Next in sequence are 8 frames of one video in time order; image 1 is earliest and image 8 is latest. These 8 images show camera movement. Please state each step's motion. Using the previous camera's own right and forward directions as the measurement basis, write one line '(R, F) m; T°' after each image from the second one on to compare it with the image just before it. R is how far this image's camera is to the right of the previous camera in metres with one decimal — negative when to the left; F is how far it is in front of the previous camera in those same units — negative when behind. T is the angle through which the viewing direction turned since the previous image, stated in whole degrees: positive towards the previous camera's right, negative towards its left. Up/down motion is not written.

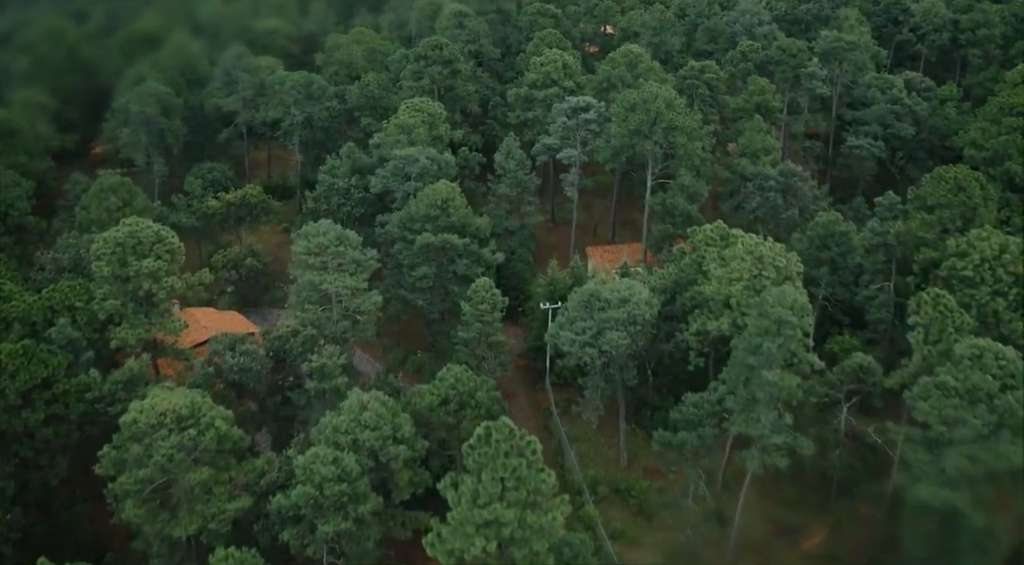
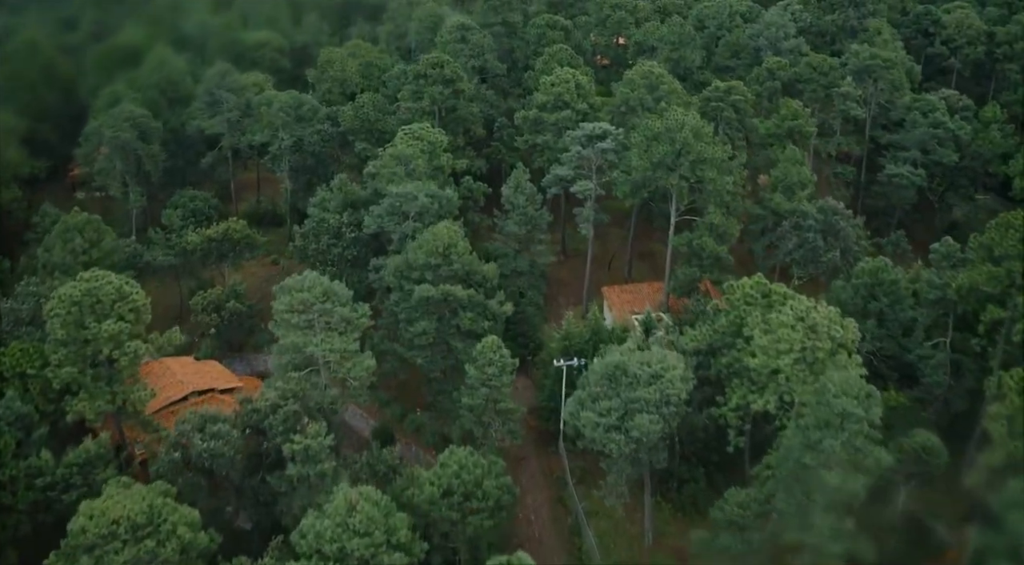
(-0.3, +4.0) m; 0°
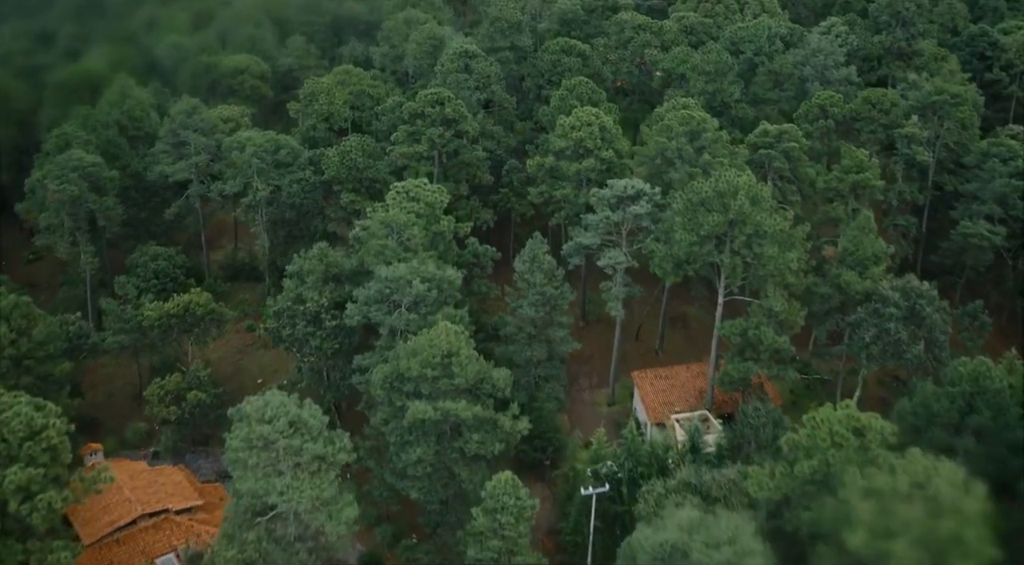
(-0.4, +6.5) m; 0°
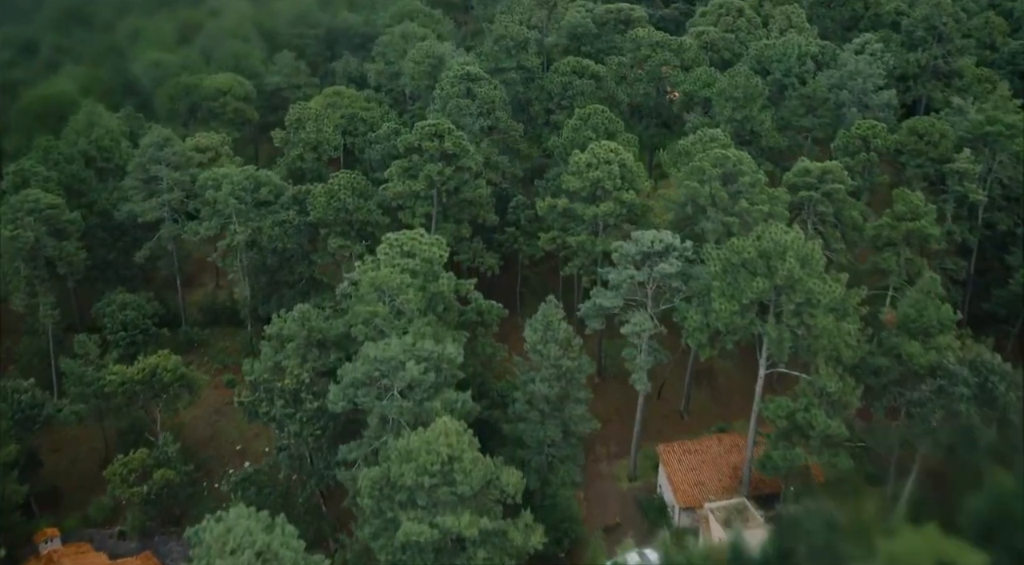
(-0.3, +4.2) m; 0°
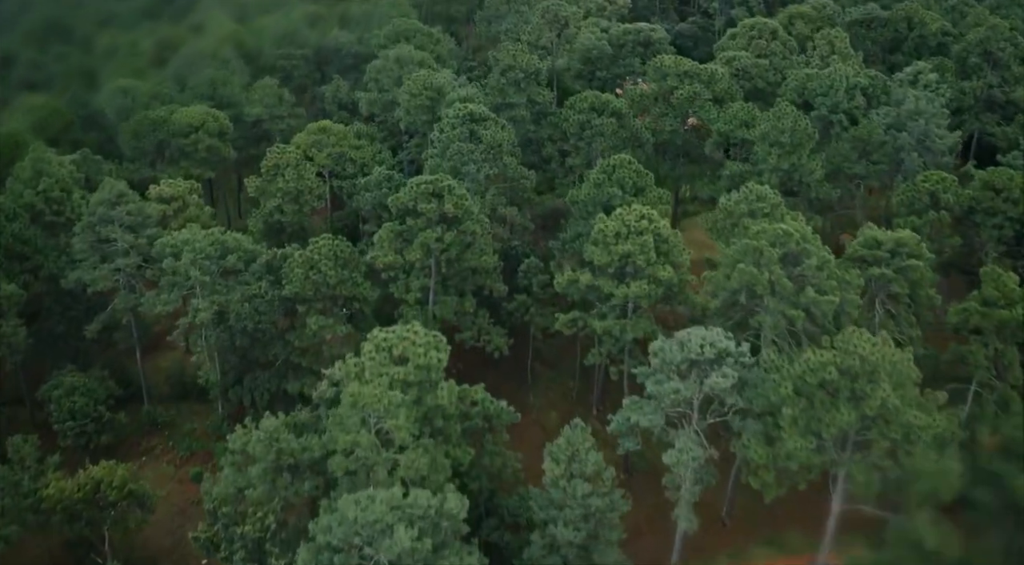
(-0.4, +5.4) m; 0°
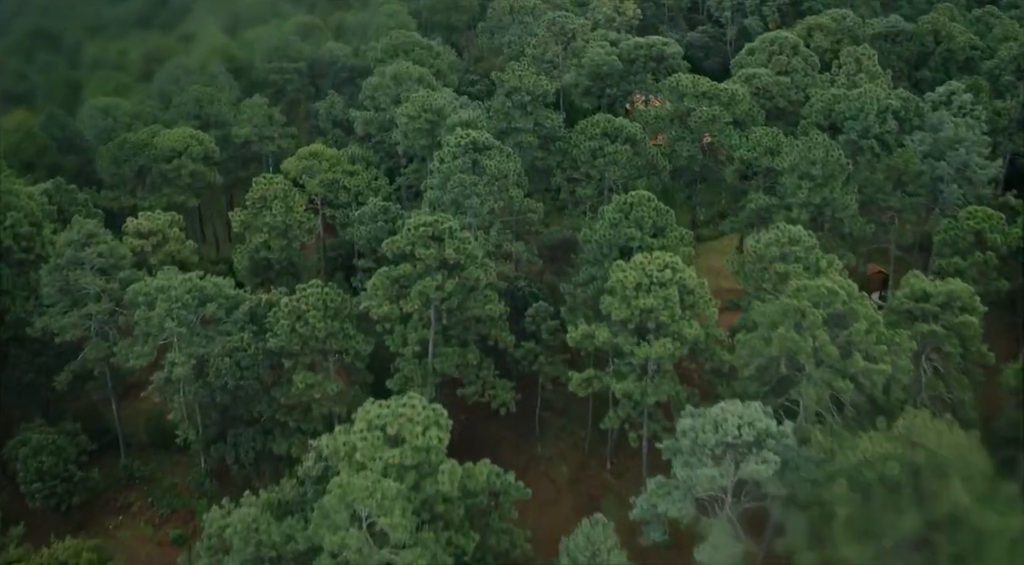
(-0.2, +2.8) m; 0°
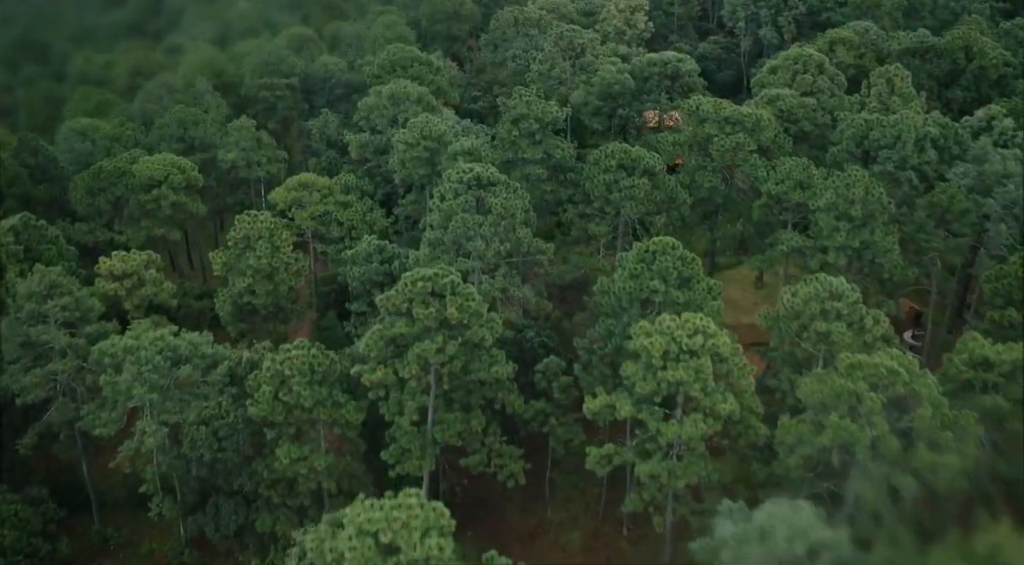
(-0.2, +2.9) m; 0°
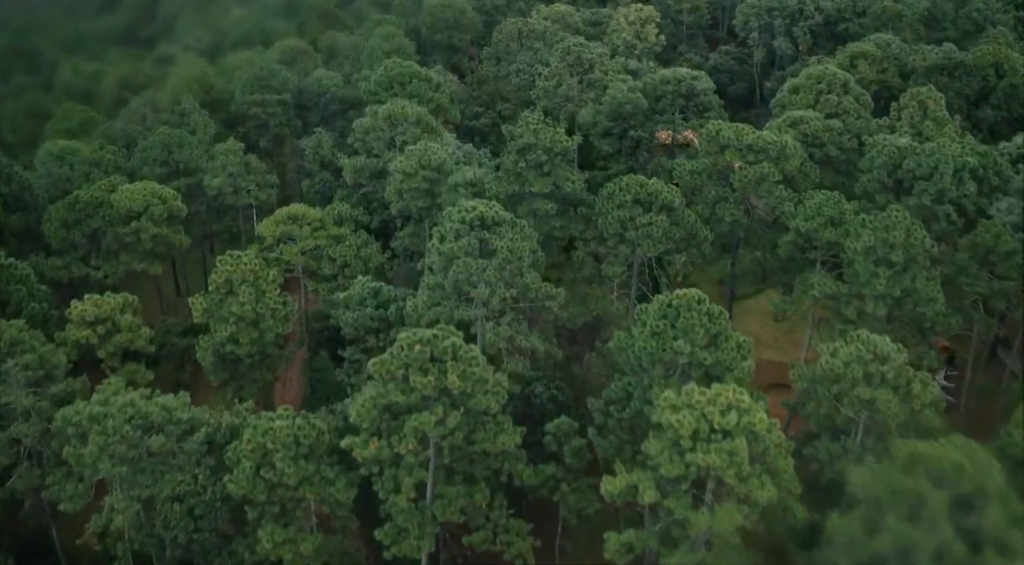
(-0.2, +2.5) m; 0°
